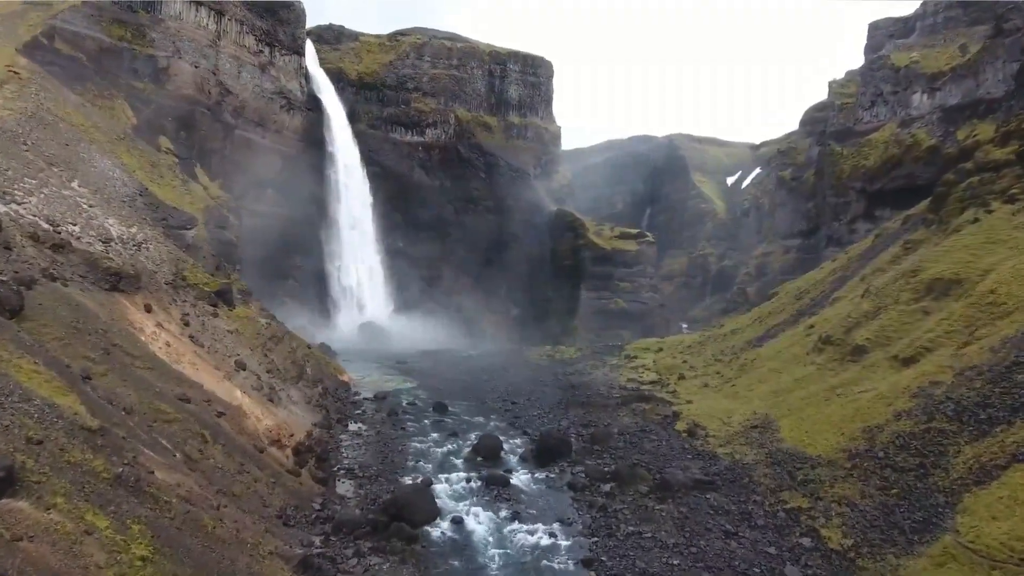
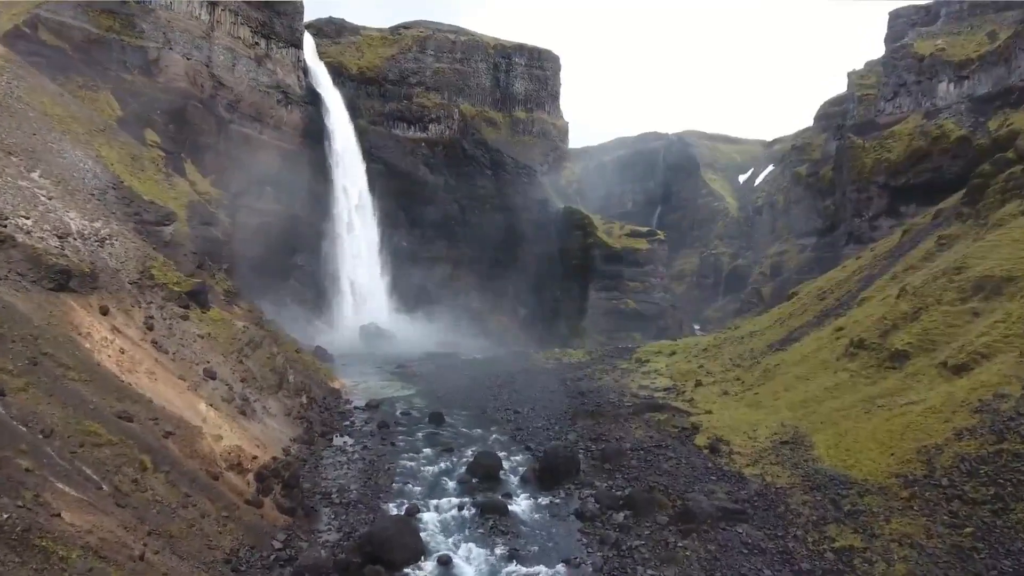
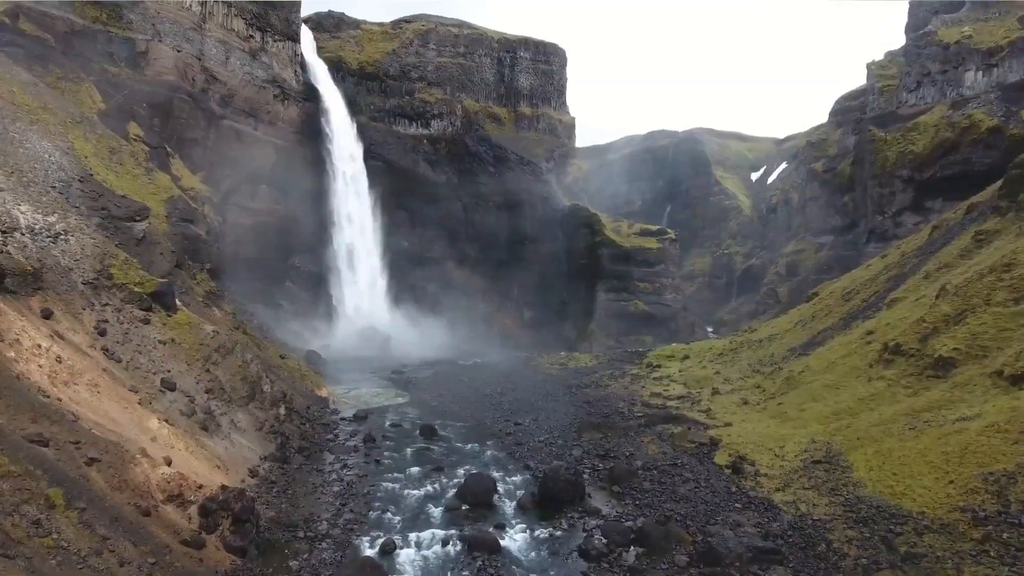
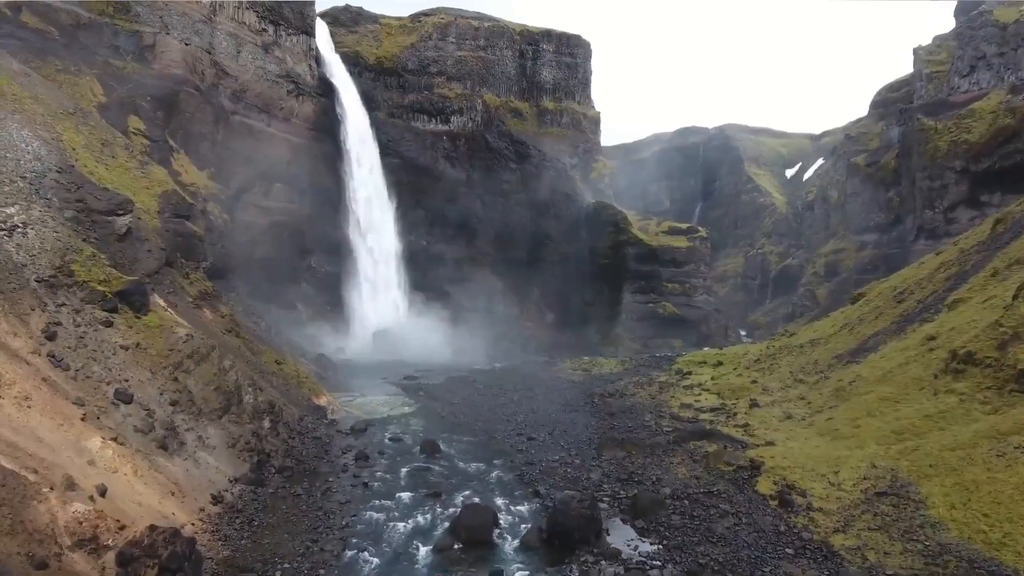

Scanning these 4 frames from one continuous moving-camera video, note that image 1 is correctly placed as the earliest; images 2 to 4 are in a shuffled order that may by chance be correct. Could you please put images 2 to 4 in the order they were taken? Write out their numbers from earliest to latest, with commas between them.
2, 3, 4
